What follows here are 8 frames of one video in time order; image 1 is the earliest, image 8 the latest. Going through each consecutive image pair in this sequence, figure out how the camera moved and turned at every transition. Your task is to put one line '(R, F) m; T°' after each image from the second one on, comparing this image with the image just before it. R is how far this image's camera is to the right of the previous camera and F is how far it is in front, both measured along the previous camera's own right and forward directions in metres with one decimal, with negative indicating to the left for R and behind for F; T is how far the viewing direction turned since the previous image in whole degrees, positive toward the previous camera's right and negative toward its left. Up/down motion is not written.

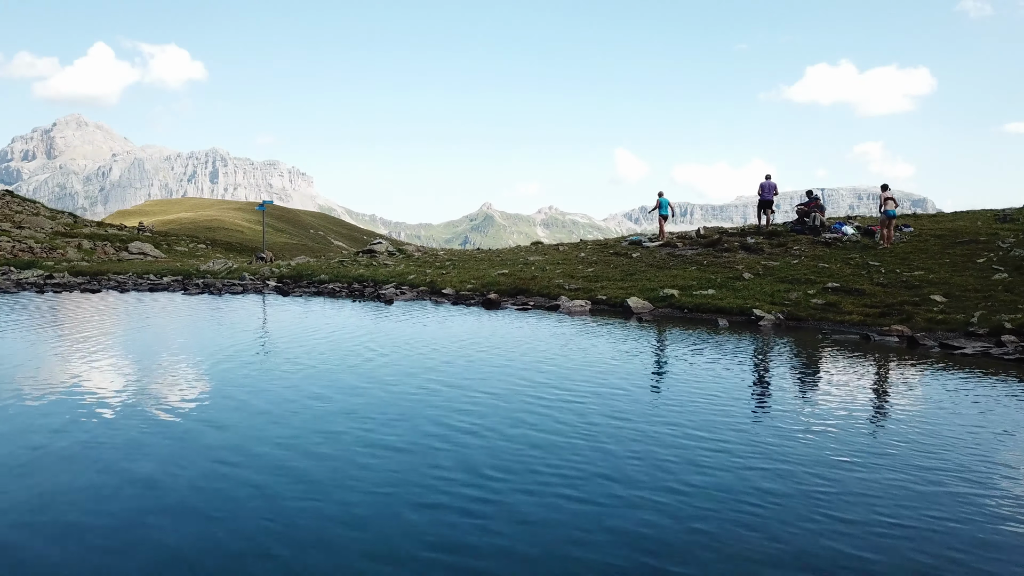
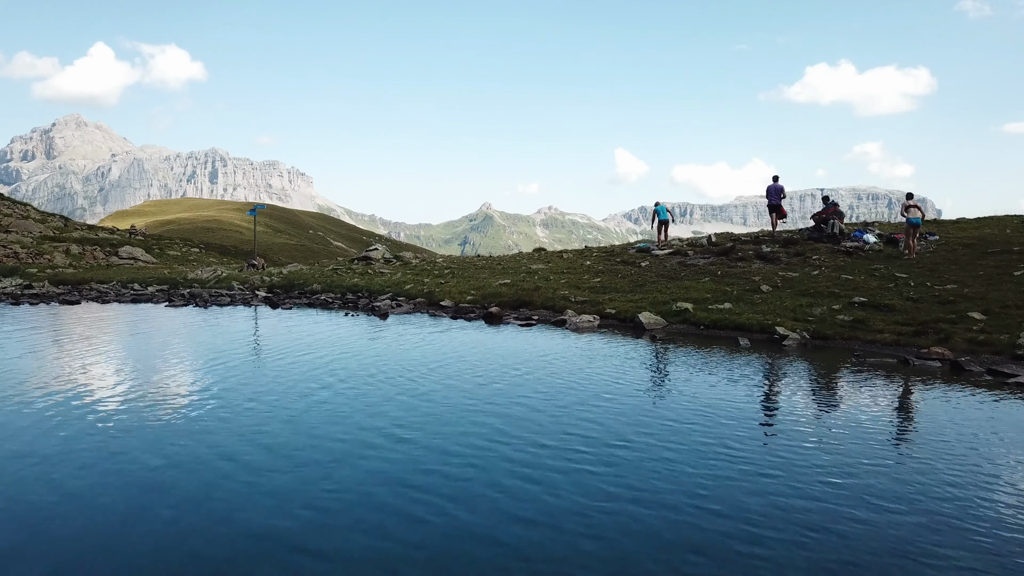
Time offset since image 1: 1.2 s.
(-0.2, +2.2) m; 0°
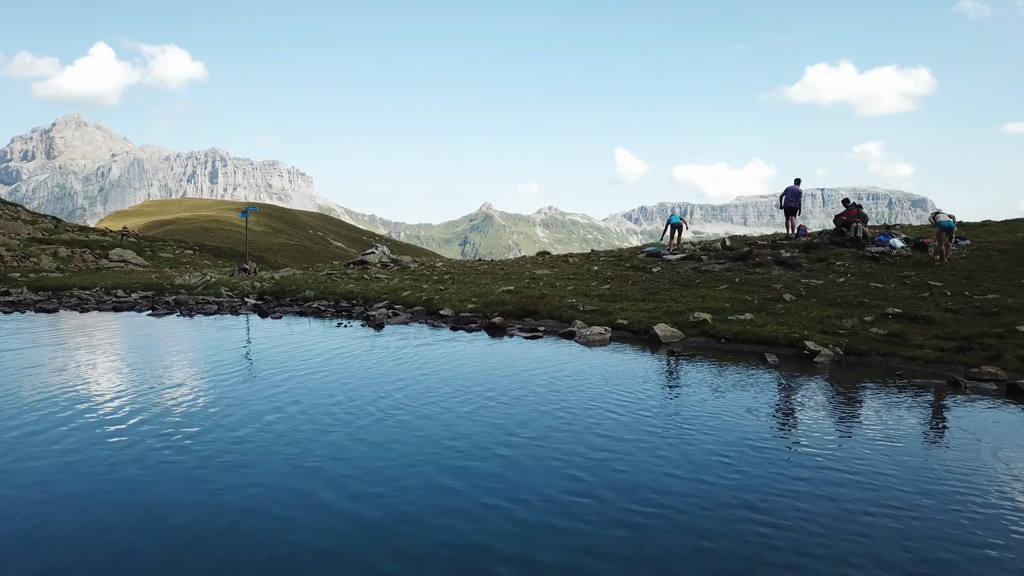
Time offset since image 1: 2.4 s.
(-0.3, +2.4) m; 0°
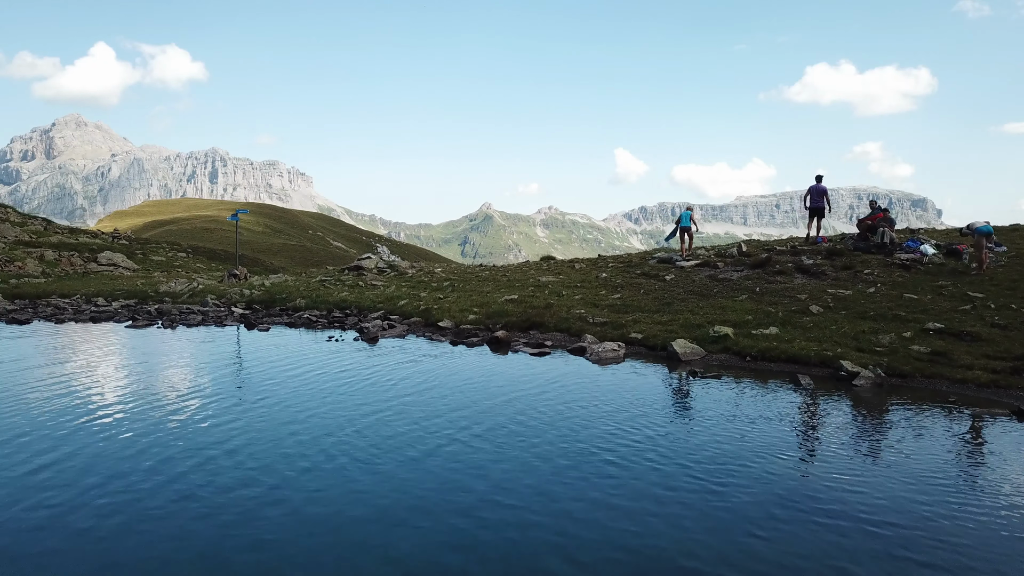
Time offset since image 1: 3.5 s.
(-0.3, +2.4) m; 0°
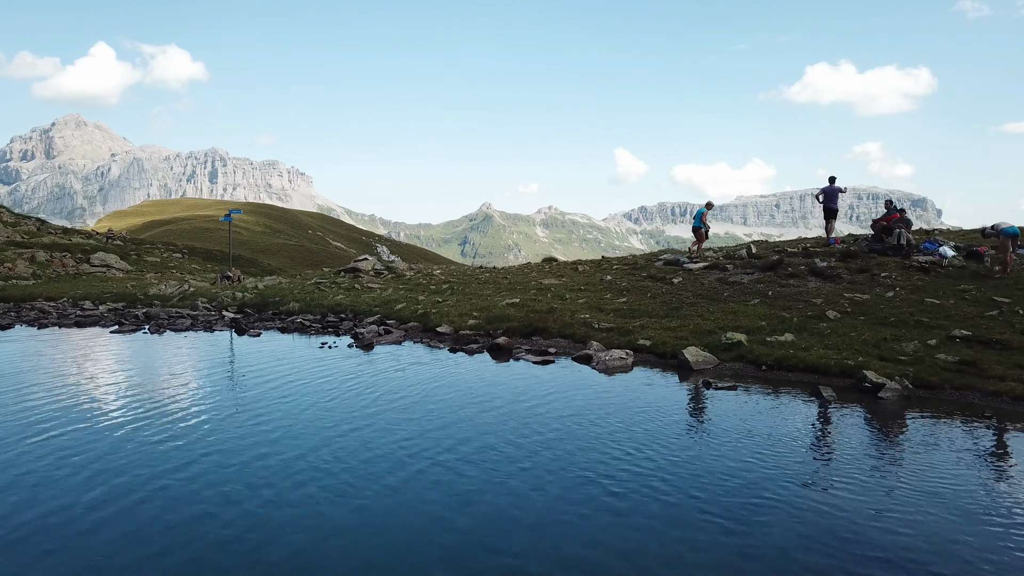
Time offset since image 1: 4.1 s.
(-0.1, +1.4) m; 0°
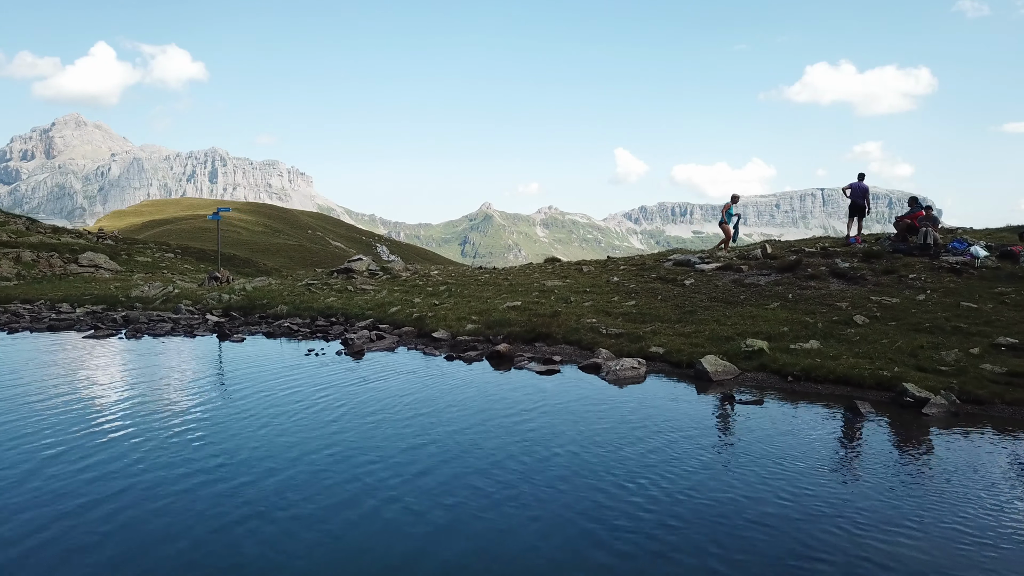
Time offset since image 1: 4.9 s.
(-0.1, +2.2) m; 0°
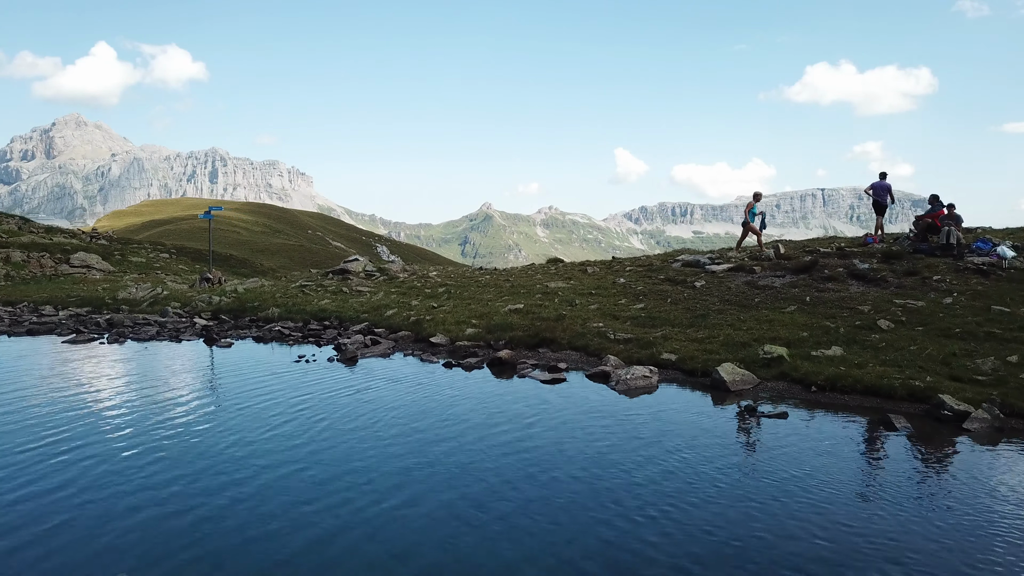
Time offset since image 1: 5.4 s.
(-0.1, +1.6) m; 0°
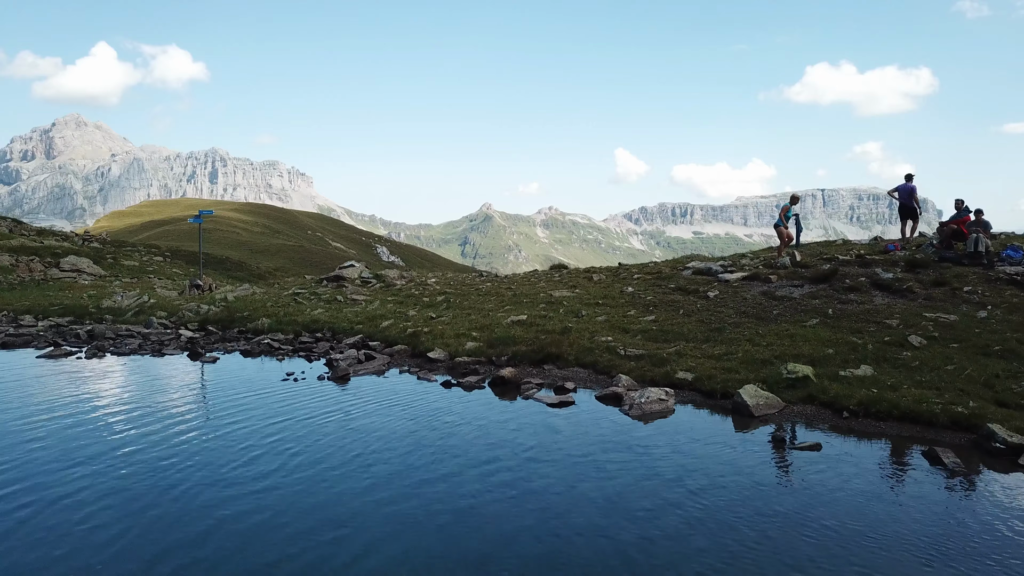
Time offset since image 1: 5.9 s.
(-0.2, +1.7) m; 0°
